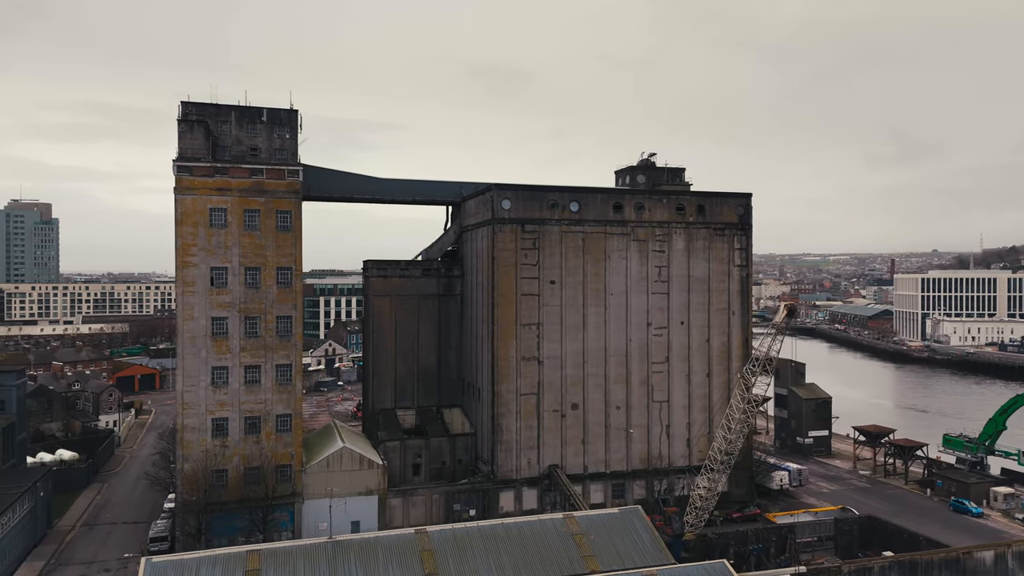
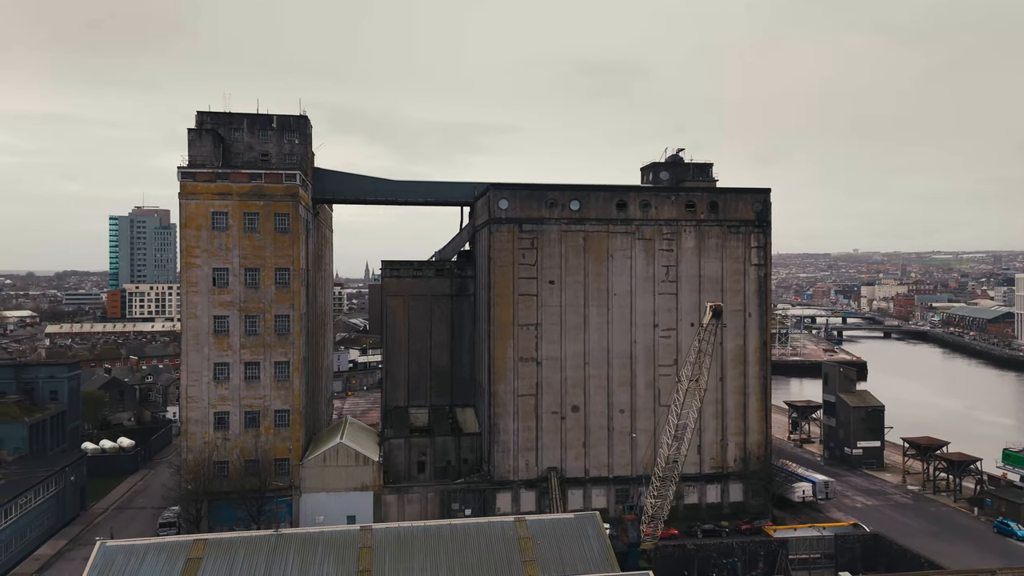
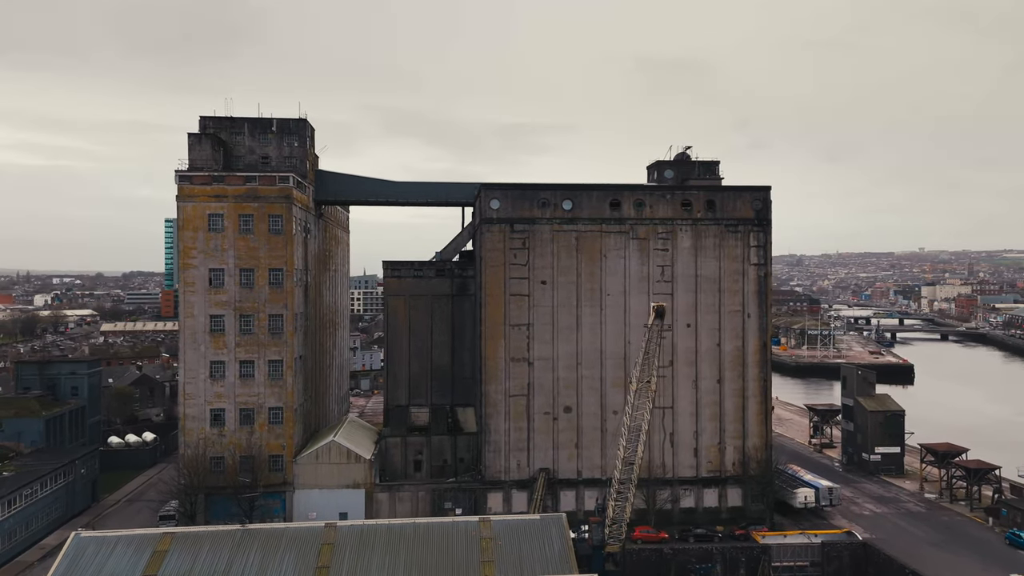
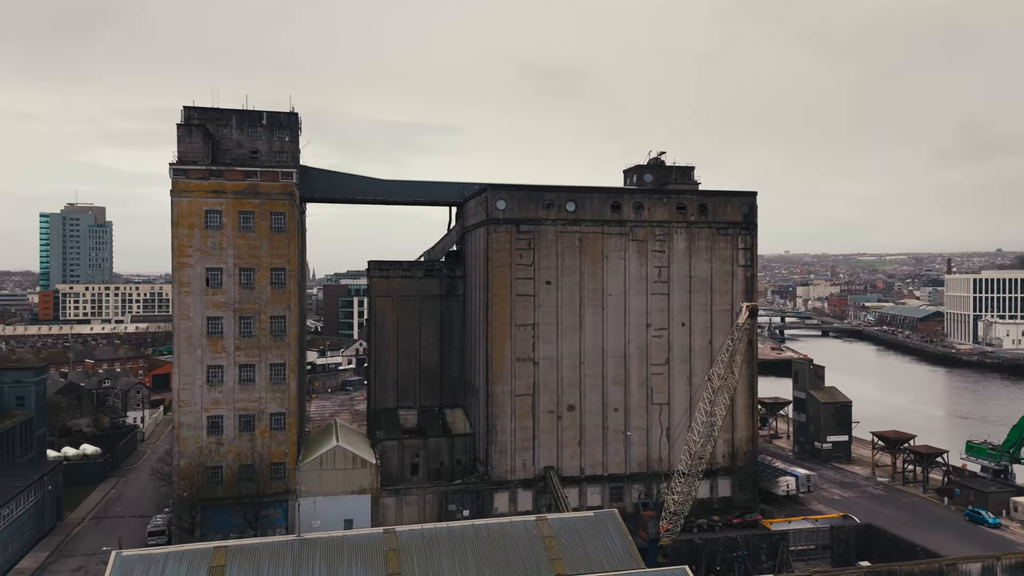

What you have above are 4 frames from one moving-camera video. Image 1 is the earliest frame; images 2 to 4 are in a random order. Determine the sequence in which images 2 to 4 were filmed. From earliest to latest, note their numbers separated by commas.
4, 2, 3
